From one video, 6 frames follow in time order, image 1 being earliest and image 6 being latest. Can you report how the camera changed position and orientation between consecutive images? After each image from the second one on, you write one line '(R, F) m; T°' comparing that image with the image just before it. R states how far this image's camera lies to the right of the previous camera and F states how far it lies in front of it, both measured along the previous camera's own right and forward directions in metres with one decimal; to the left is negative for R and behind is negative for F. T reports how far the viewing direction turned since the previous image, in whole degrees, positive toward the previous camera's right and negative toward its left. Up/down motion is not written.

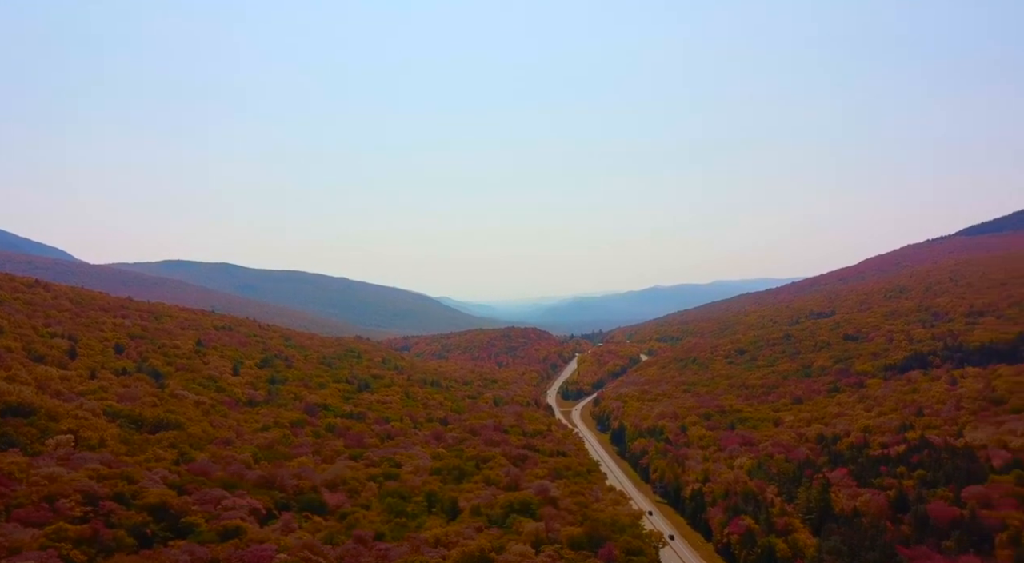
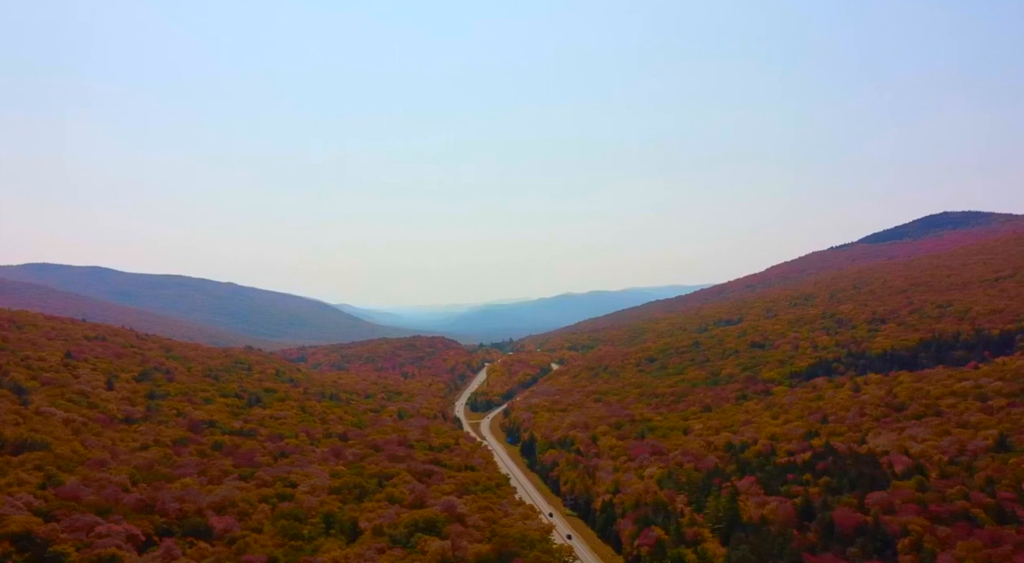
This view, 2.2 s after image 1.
(+2.6, +4.7) m; +4°
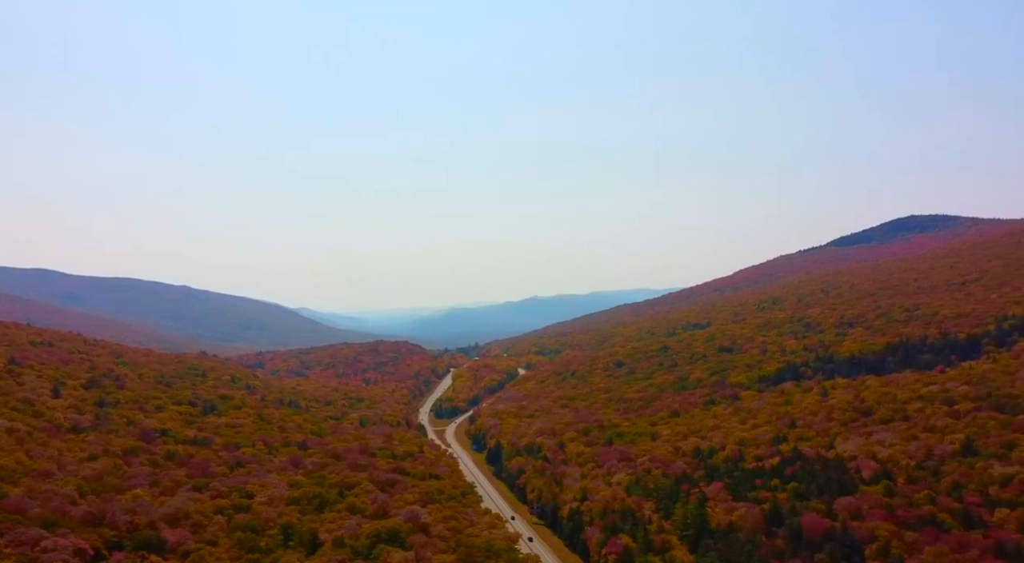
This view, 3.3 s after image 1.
(+0.1, +1.8) m; +2°
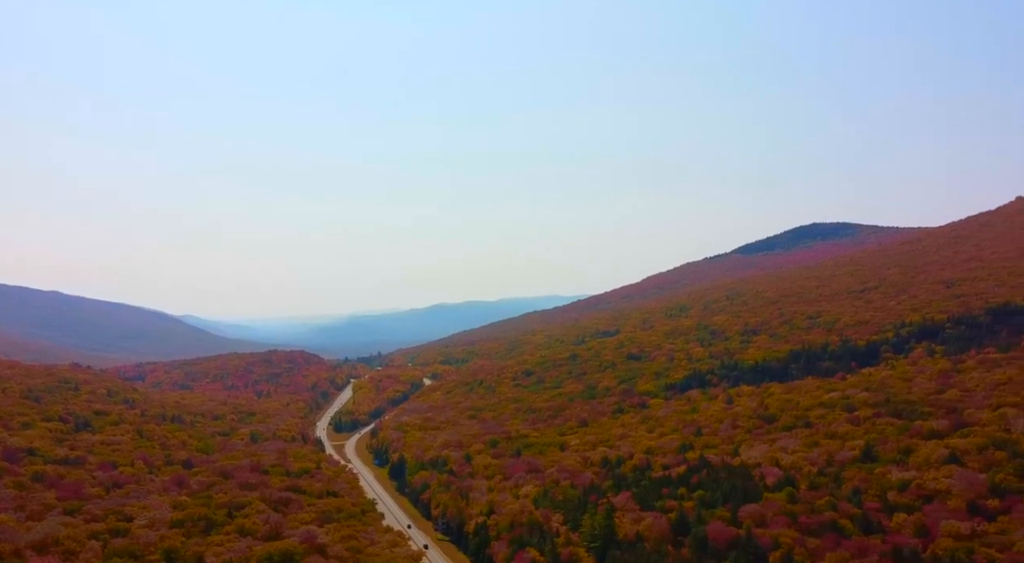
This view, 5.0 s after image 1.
(+0.5, +2.6) m; +6°
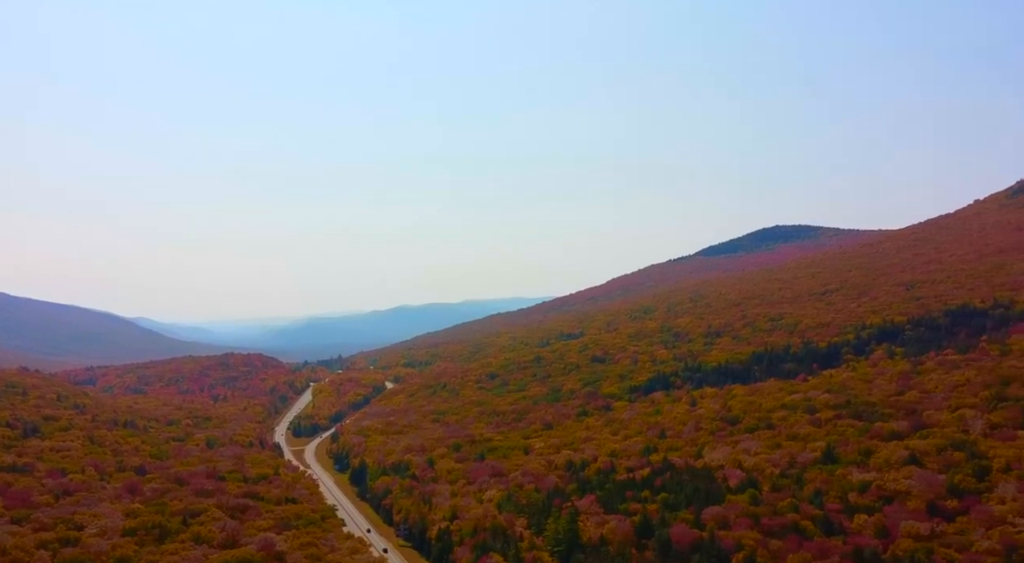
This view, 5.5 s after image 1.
(+0.2, +0.7) m; +2°
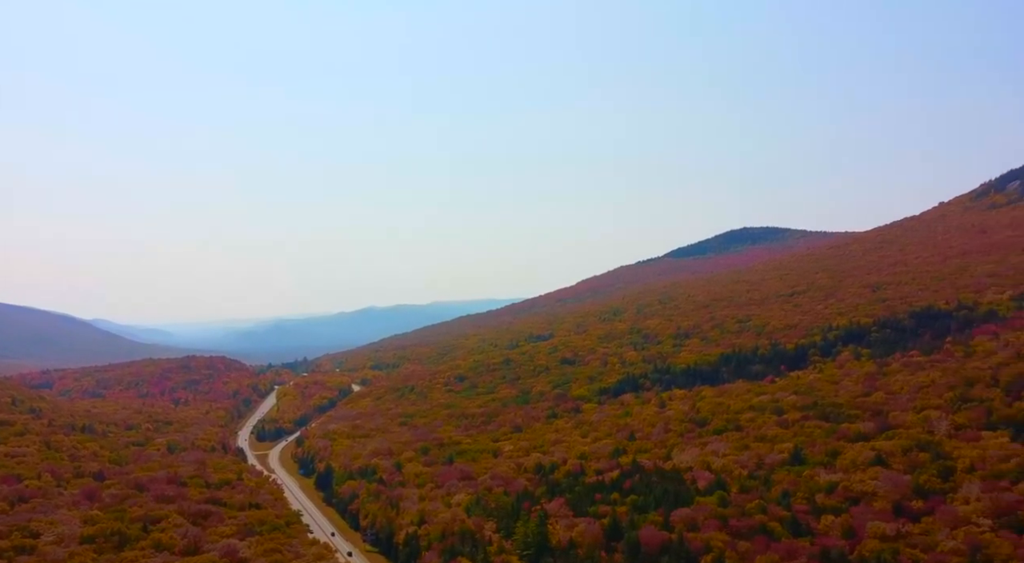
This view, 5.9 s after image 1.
(+0.2, +0.6) m; +2°
